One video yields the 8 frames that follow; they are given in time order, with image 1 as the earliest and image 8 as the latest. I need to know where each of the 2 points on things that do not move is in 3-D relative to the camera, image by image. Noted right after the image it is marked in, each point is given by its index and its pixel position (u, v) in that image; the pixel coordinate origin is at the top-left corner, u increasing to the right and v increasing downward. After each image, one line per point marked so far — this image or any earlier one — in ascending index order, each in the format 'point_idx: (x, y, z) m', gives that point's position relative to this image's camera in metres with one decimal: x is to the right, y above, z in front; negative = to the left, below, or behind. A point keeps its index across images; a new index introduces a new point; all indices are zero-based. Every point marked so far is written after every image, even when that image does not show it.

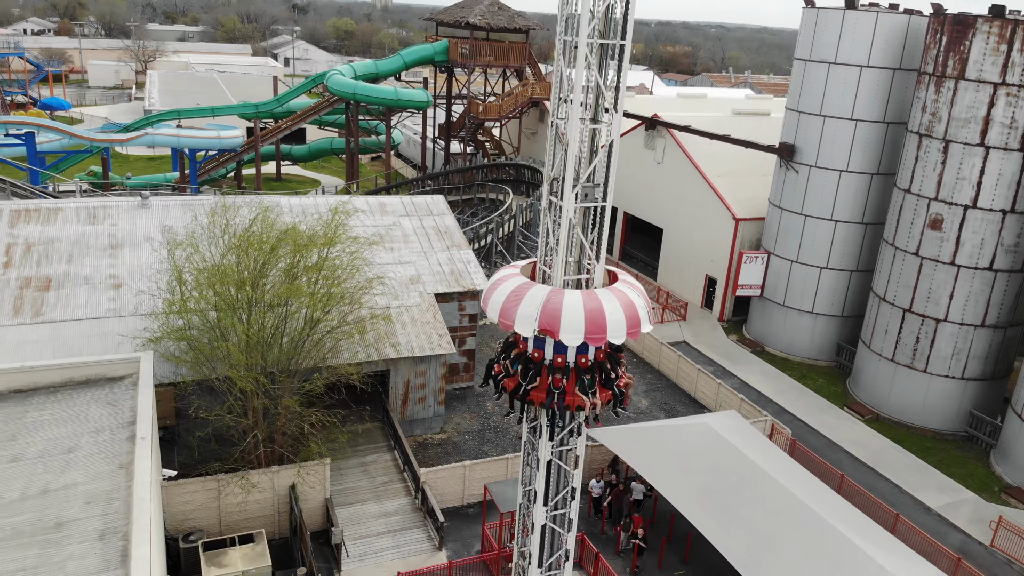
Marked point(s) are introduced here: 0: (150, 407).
0: (-4.7, -1.5, +12.6) m
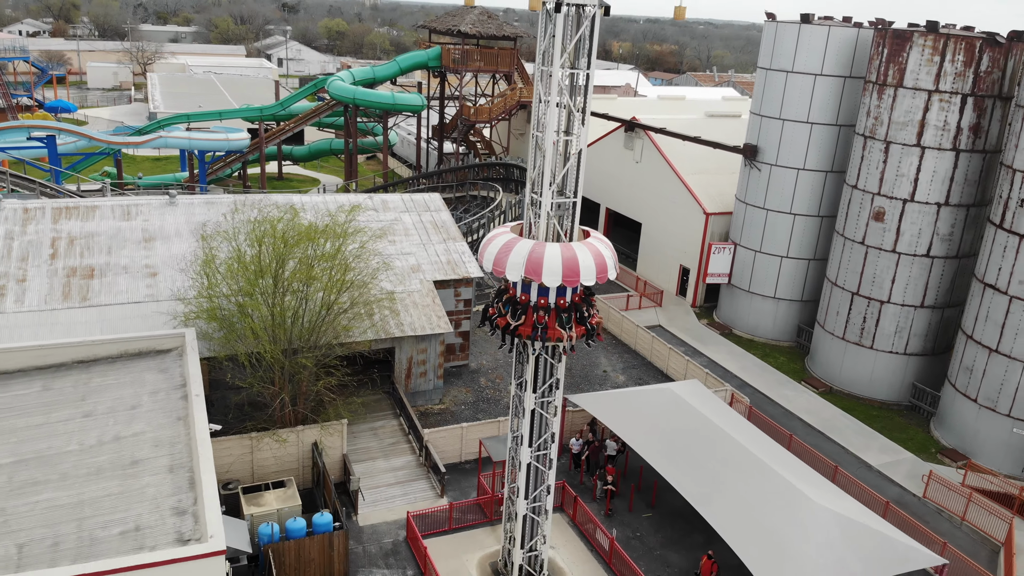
0: (-4.8, -1.3, +14.9) m
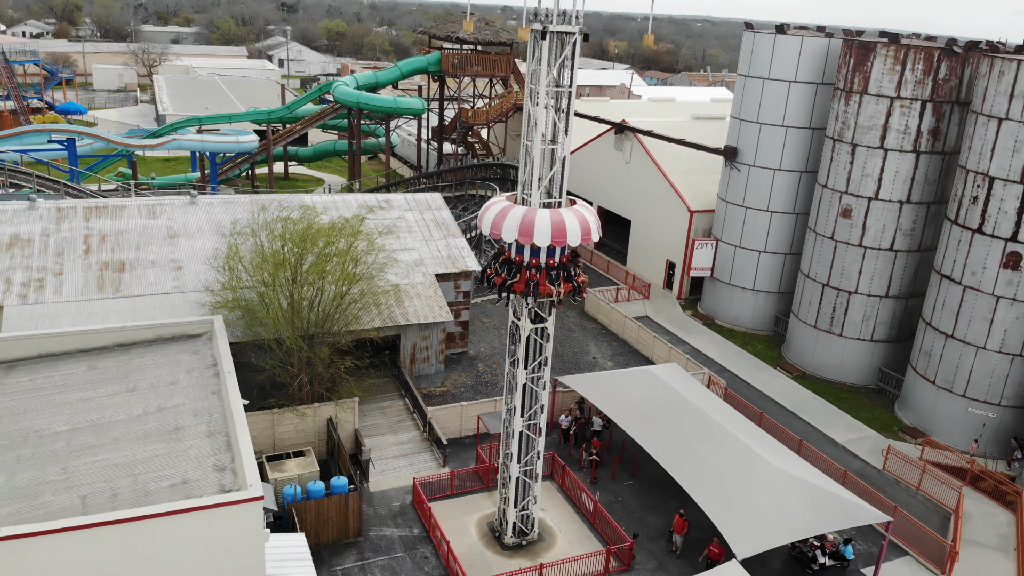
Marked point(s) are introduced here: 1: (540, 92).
0: (-4.9, -1.1, +16.6) m
1: (+0.4, +2.8, +13.3) m
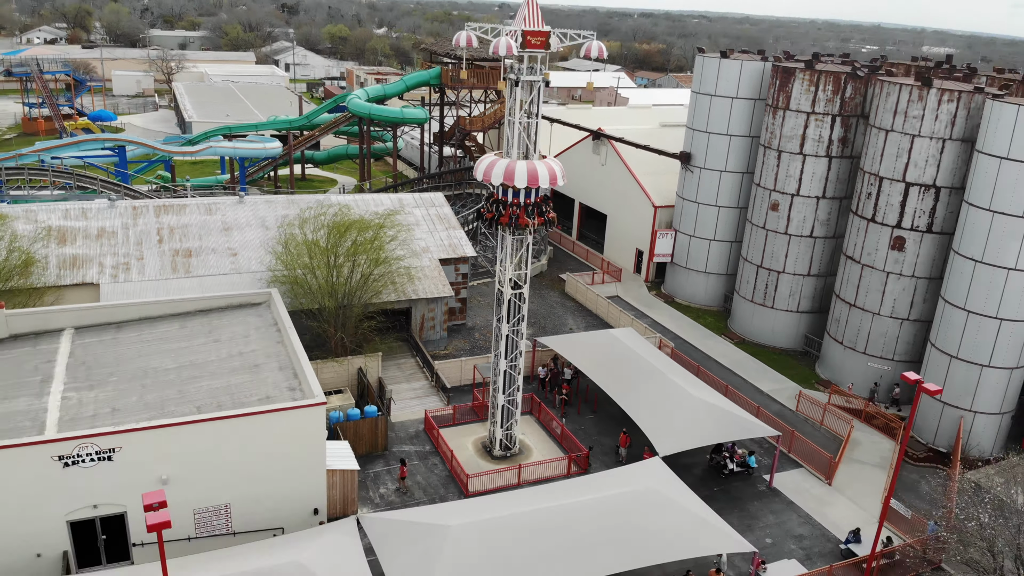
0: (-5.2, -0.6, +21.8) m
1: (+0.1, +3.3, +18.5) m
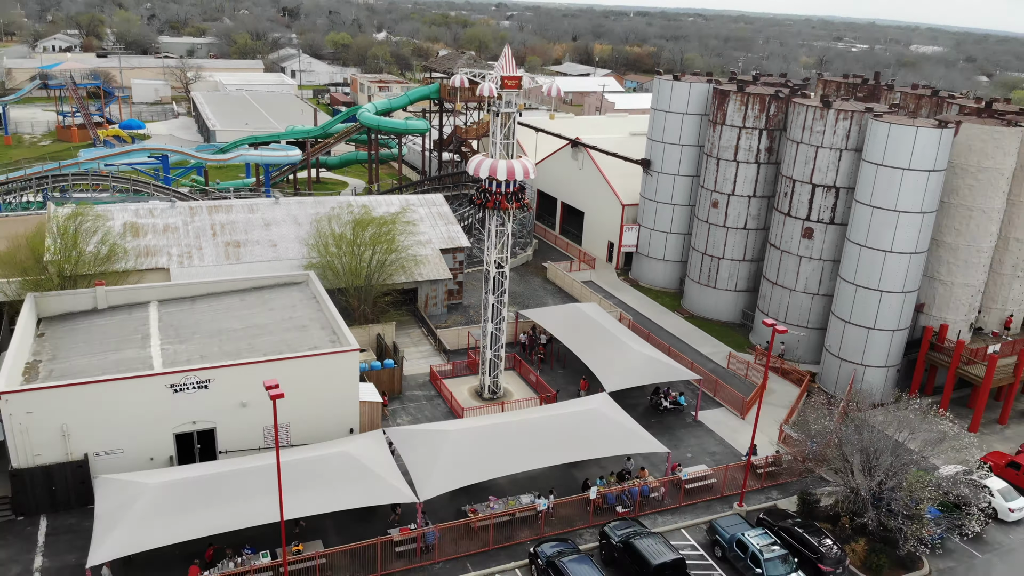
0: (-5.7, -0.1, +28.0) m
1: (-0.4, +3.9, +24.7) m
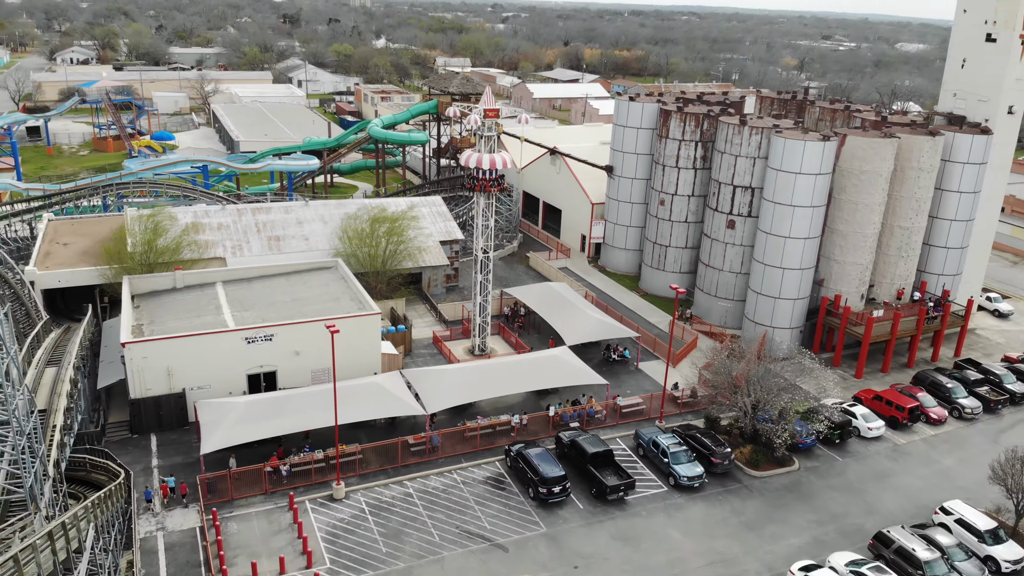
0: (-6.3, +0.6, +36.1) m
1: (-1.0, +4.6, +32.8) m
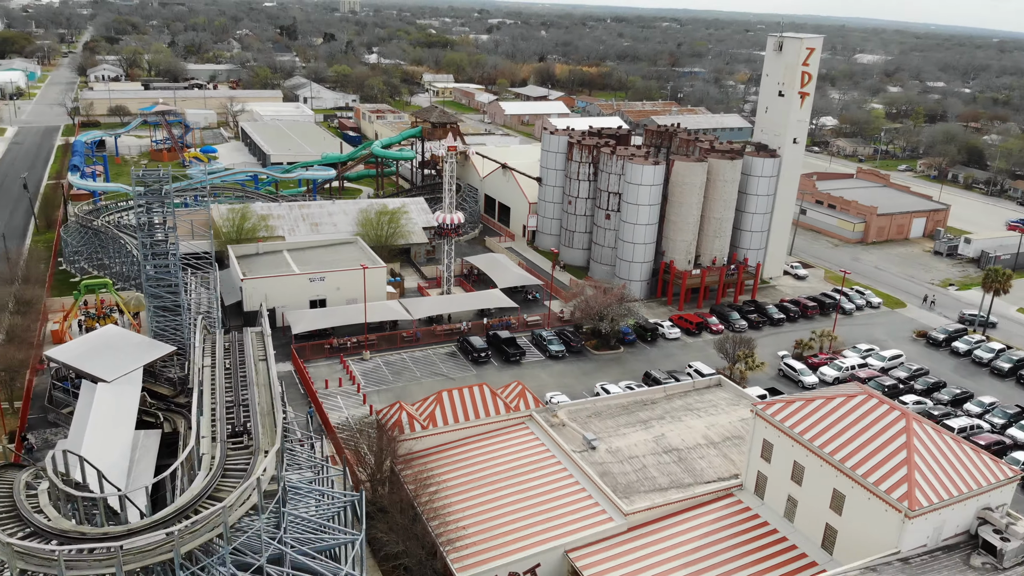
0: (-9.2, +2.7, +58.5) m
1: (-3.9, +6.8, +55.3) m
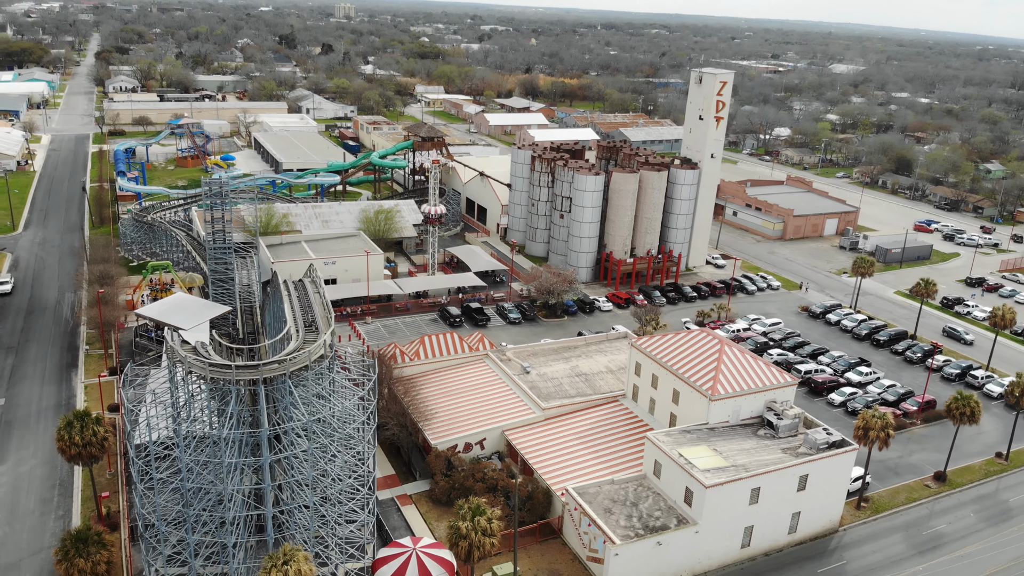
0: (-11.5, +4.1, +74.3) m
1: (-6.2, +8.1, +71.1) m
